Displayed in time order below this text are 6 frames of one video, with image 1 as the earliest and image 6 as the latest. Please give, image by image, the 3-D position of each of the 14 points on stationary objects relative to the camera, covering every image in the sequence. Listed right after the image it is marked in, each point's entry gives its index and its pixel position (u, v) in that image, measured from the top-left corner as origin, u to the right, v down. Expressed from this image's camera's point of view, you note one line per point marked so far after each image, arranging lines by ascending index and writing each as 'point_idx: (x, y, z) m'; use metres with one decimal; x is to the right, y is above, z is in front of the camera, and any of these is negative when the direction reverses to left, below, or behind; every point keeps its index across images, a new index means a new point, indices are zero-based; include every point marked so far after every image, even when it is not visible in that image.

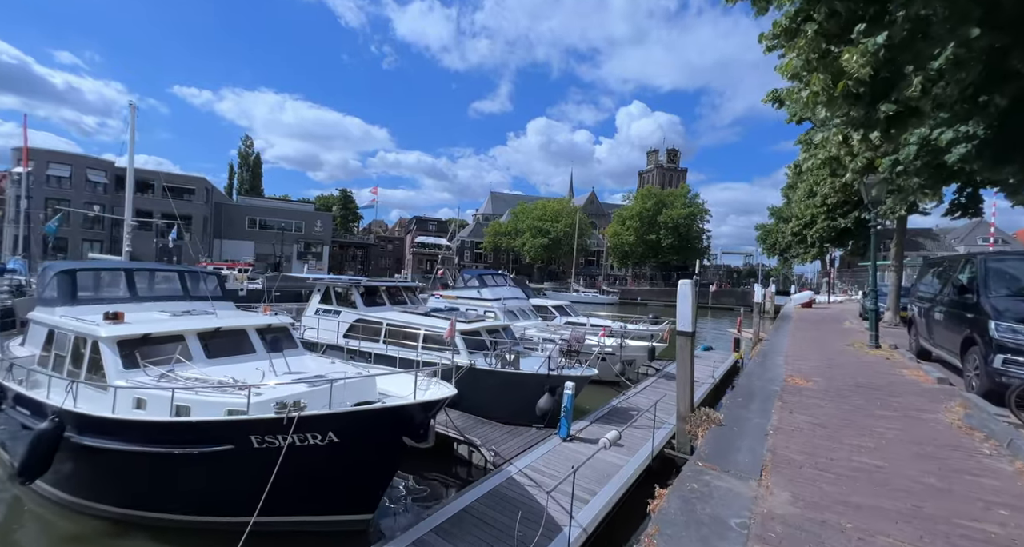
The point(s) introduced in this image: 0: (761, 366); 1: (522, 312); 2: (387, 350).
0: (+3.9, -1.5, +7.6) m
1: (+0.4, -1.6, +19.5) m
2: (-3.2, -1.9, +12.1) m
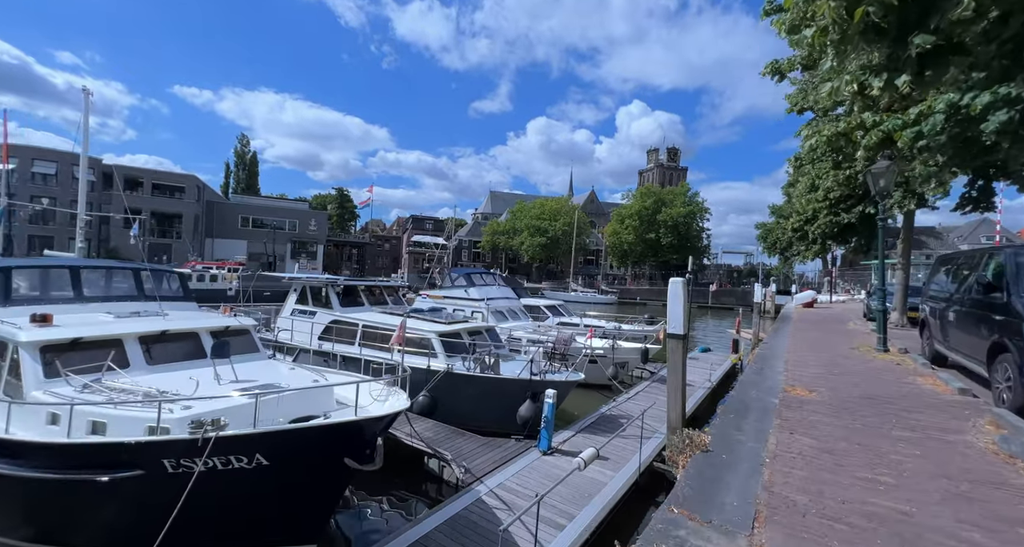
0: (+3.5, -1.4, +6.8) m
1: (0.0, -1.5, +18.7) m
2: (-3.6, -1.9, +11.4) m
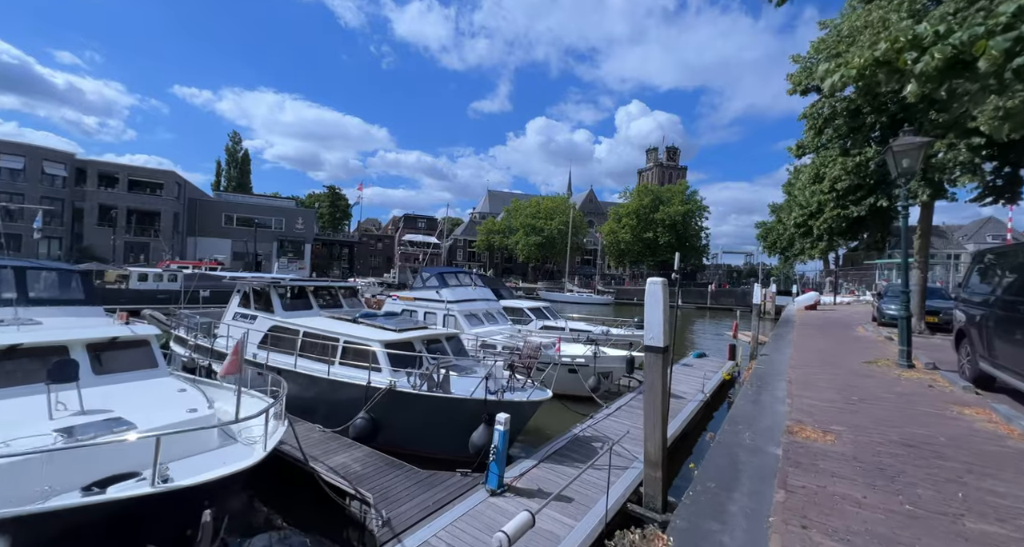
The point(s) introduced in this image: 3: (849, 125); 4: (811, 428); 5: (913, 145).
0: (+2.7, -1.4, +5.3) m
1: (-0.8, -1.5, +17.2) m
2: (-4.4, -1.9, +9.8) m
3: (+8.7, +3.9, +12.5) m
4: (+2.7, -1.4, +4.3) m
5: (+6.1, +2.0, +7.3) m
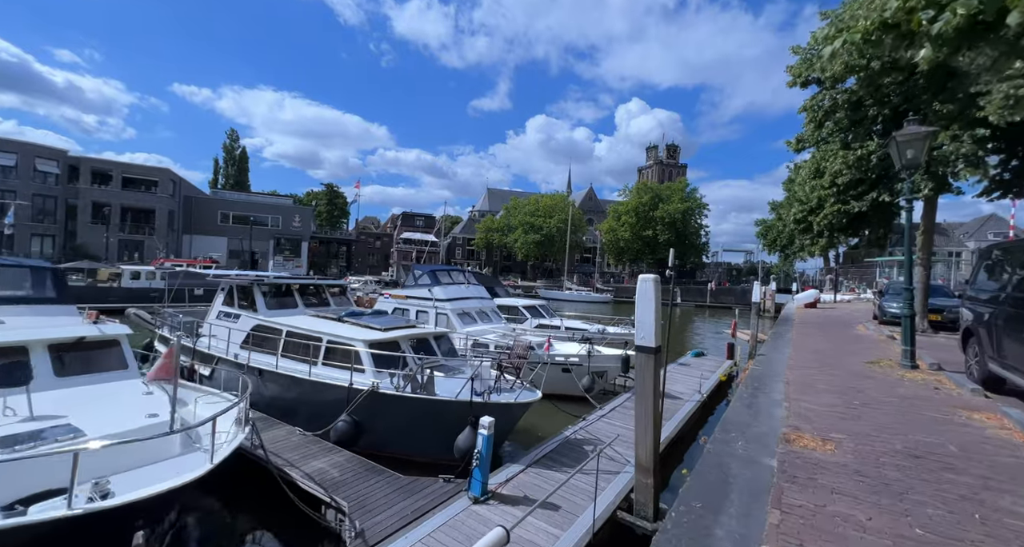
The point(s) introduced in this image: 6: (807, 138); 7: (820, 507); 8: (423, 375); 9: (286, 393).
0: (+2.5, -1.4, +5.0) m
1: (-1.0, -1.4, +16.9) m
2: (-4.6, -1.8, +9.5) m
3: (+8.5, +3.9, +12.2) m
4: (+2.5, -1.4, +4.0) m
5: (+5.8, +2.0, +7.0) m
6: (+9.0, +4.1, +14.6) m
7: (+1.8, -1.4, +2.8) m
8: (-1.5, -1.7, +8.2) m
9: (-4.4, -2.3, +9.3) m
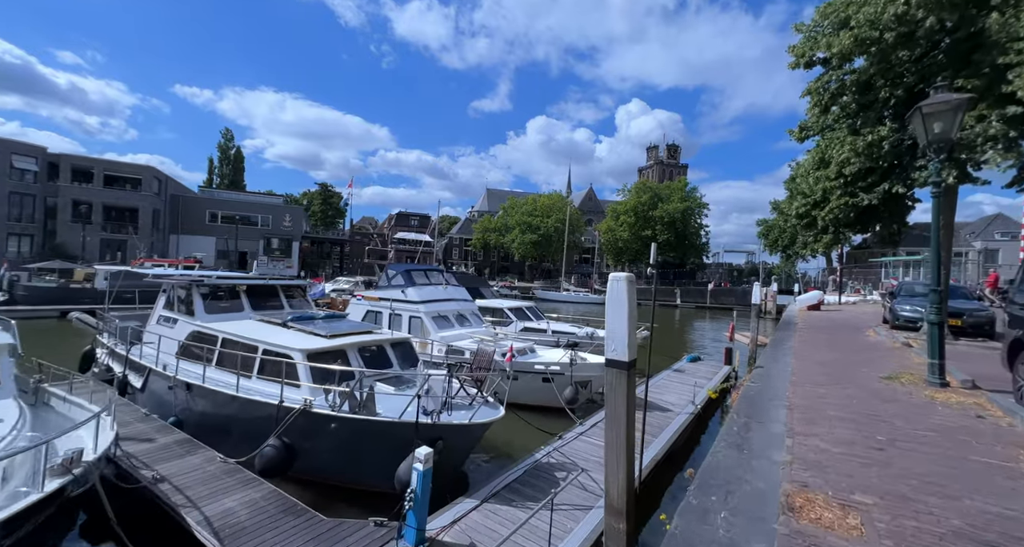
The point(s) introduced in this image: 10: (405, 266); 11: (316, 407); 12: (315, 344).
0: (+1.8, -1.4, +3.8) m
1: (-1.6, -1.4, +15.7) m
2: (-5.2, -1.8, +8.3) m
3: (+7.9, +3.9, +11.0) m
4: (+1.8, -1.3, +2.8) m
5: (+5.2, +2.0, +5.8) m
6: (+8.3, +4.1, +13.4) m
7: (+1.1, -1.3, +1.6) m
8: (-2.1, -1.7, +7.0) m
9: (-5.0, -2.3, +8.1) m
10: (-3.5, +0.2, +15.9) m
11: (-2.9, -1.9, +7.0) m
12: (-3.3, -1.1, +8.0) m
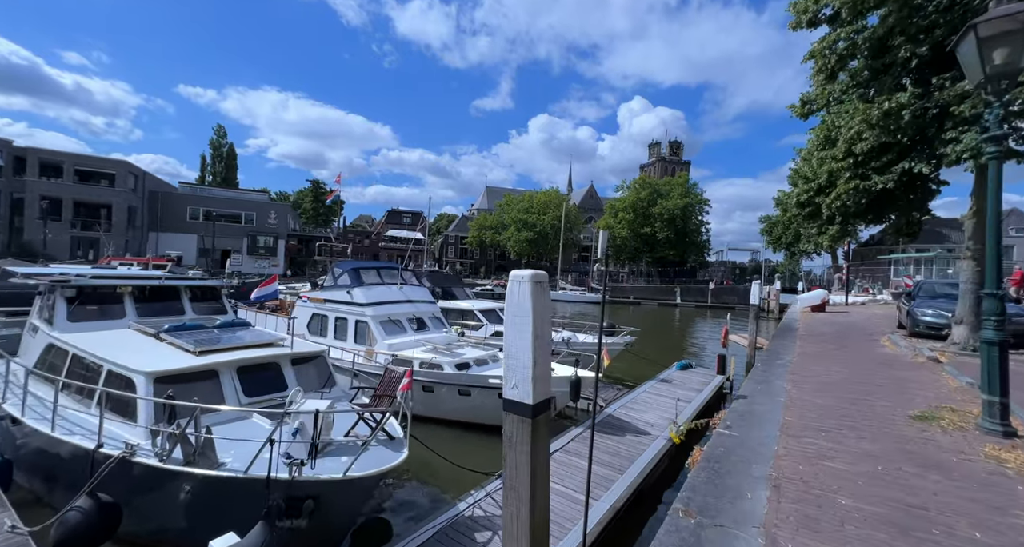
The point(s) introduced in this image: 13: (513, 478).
0: (+0.7, -1.4, +2.0) m
1: (-2.7, -1.4, +13.9) m
2: (-6.4, -1.8, +6.5) m
3: (+6.8, +4.0, +9.1) m
4: (+0.7, -1.3, +1.0) m
5: (+4.1, +2.1, +3.9) m
6: (+7.2, +4.2, +11.5) m
7: (0.0, -1.3, -0.2) m
8: (-3.3, -1.7, +5.2) m
9: (-6.1, -2.3, +6.3) m
10: (-4.6, +0.3, +14.1) m
11: (-4.0, -1.9, +5.2) m
12: (-4.4, -1.1, +6.2) m
13: (0.0, -1.5, +3.6) m
